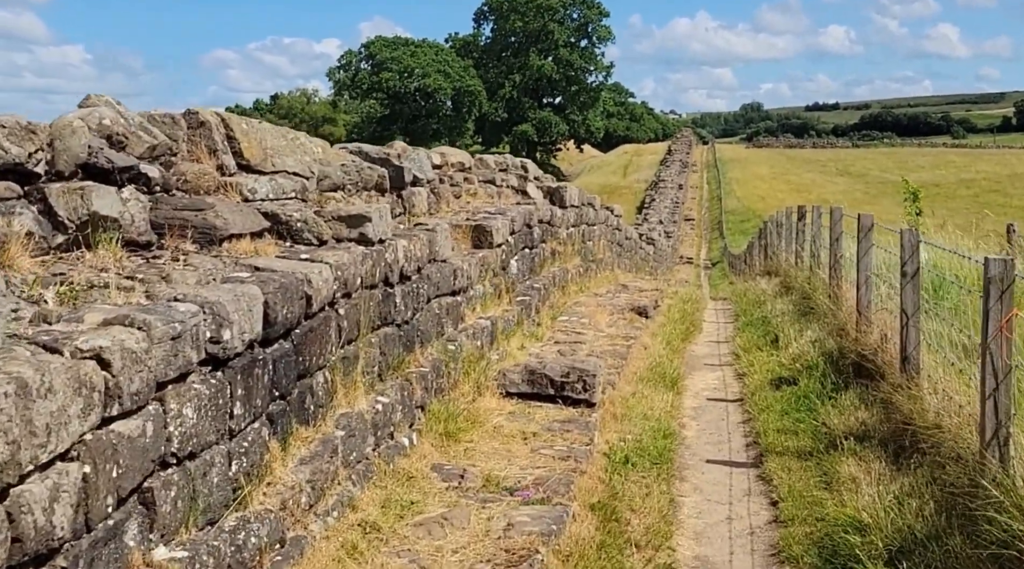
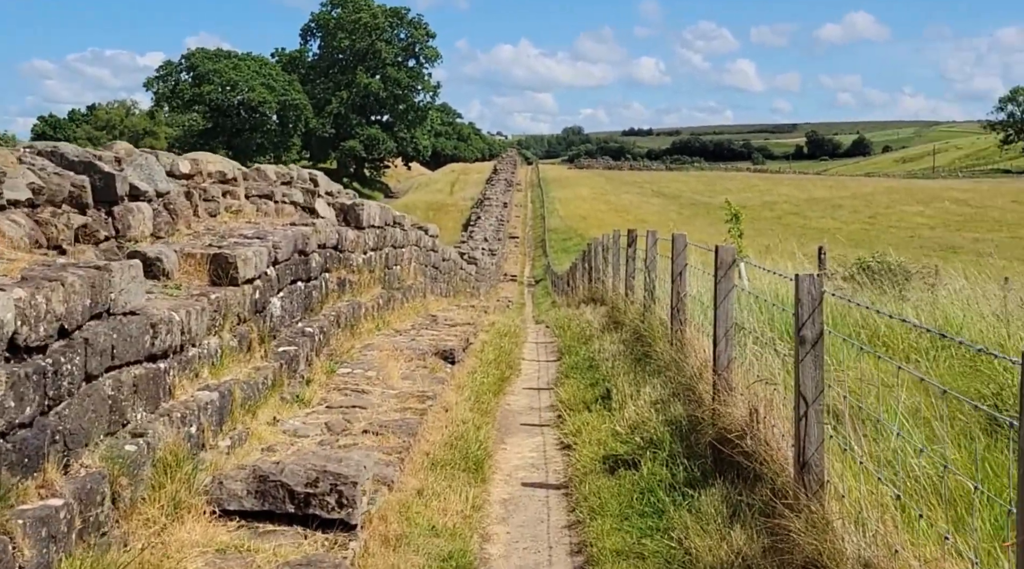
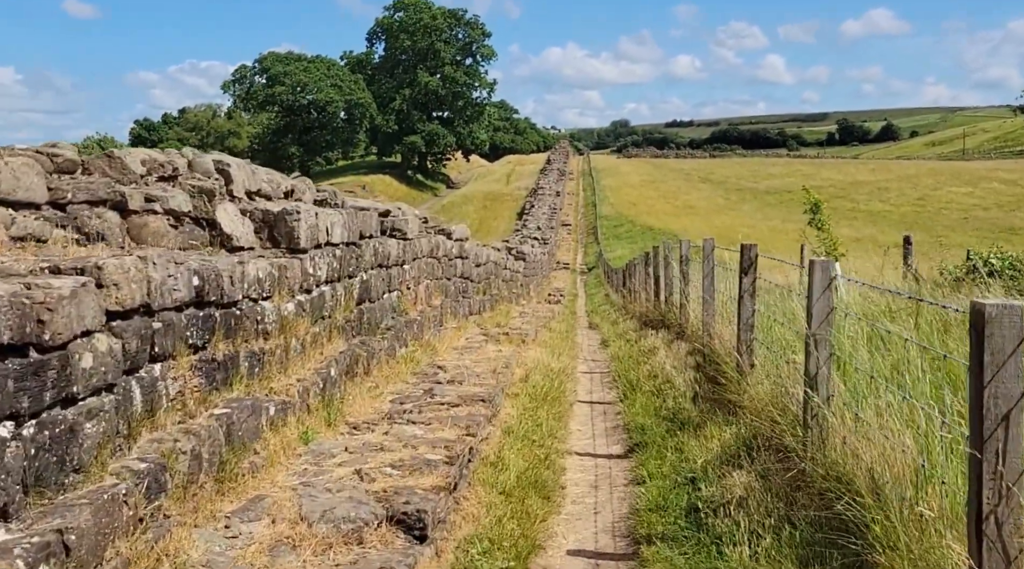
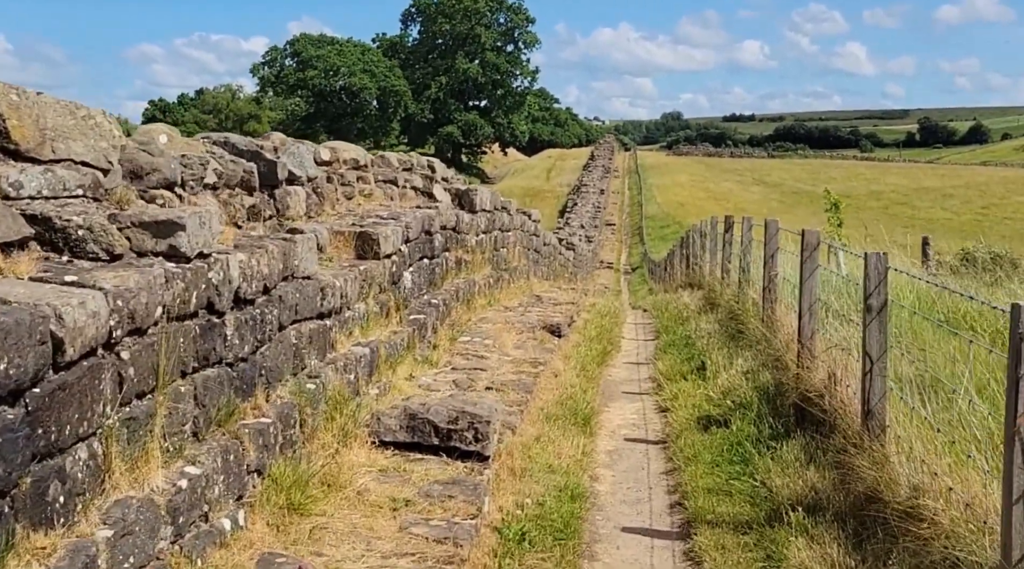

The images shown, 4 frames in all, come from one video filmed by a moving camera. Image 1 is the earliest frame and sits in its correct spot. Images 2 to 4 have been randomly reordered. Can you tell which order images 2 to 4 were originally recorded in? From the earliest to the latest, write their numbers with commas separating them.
4, 2, 3
